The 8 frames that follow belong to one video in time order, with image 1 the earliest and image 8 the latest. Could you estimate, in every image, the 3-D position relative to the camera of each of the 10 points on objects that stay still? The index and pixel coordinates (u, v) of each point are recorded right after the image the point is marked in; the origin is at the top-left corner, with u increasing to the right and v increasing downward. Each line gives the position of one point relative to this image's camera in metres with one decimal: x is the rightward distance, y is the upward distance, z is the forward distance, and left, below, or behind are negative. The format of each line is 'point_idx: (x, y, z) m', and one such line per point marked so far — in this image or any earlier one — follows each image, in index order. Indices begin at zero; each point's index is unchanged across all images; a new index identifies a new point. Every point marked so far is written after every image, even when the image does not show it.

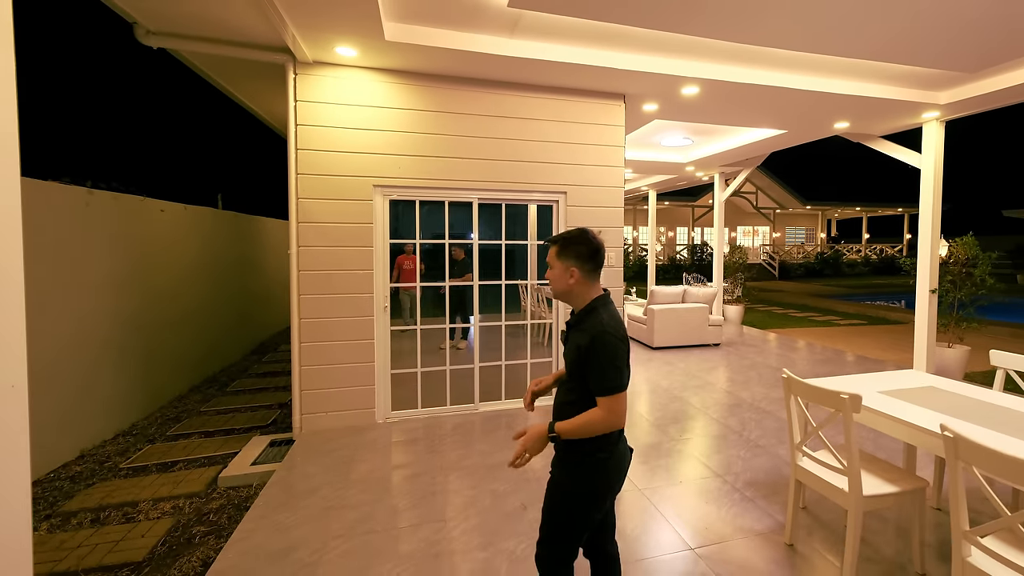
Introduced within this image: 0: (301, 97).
0: (-1.9, +1.7, +3.8) m
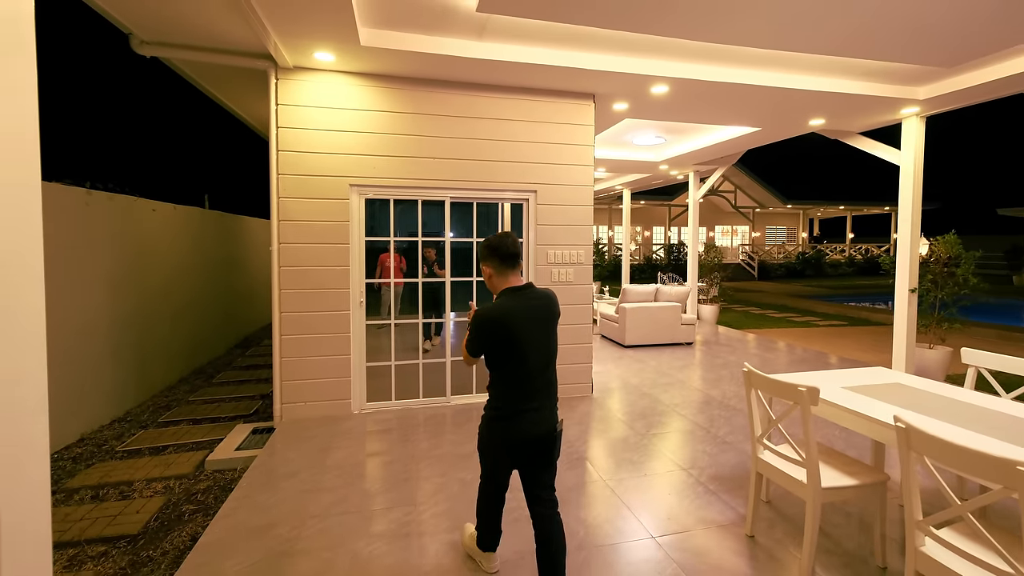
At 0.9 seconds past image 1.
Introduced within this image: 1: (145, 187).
0: (-2.1, +1.7, +3.9) m
1: (-4.3, +1.2, +5.0) m
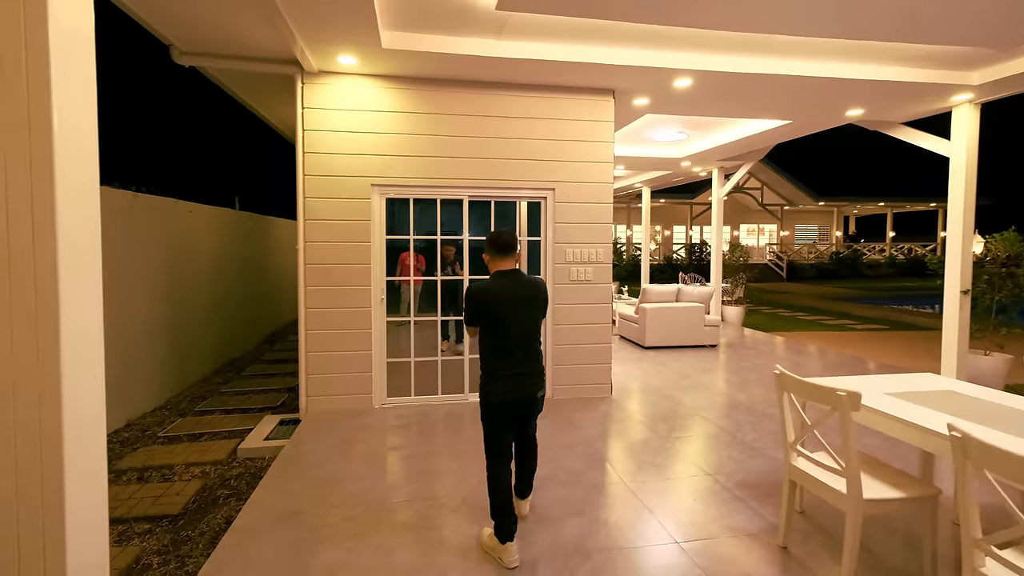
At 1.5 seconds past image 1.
0: (-1.9, +1.7, +4.1) m
1: (-4.0, +1.2, +5.3) m
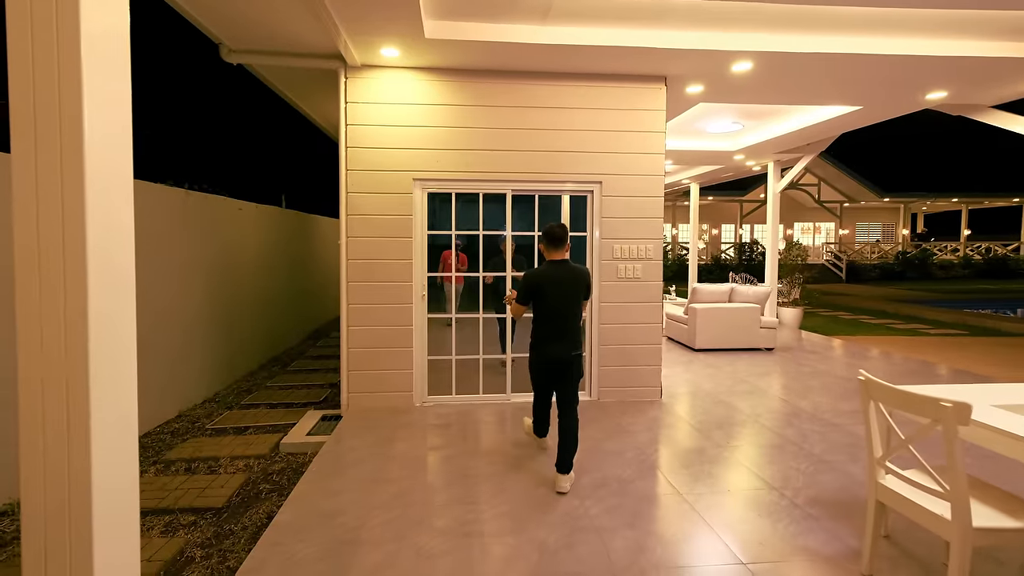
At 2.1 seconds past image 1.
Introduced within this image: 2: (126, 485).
0: (-1.5, +1.8, +4.1) m
1: (-3.5, +1.3, +5.4) m
2: (-1.1, -0.5, +1.2) m
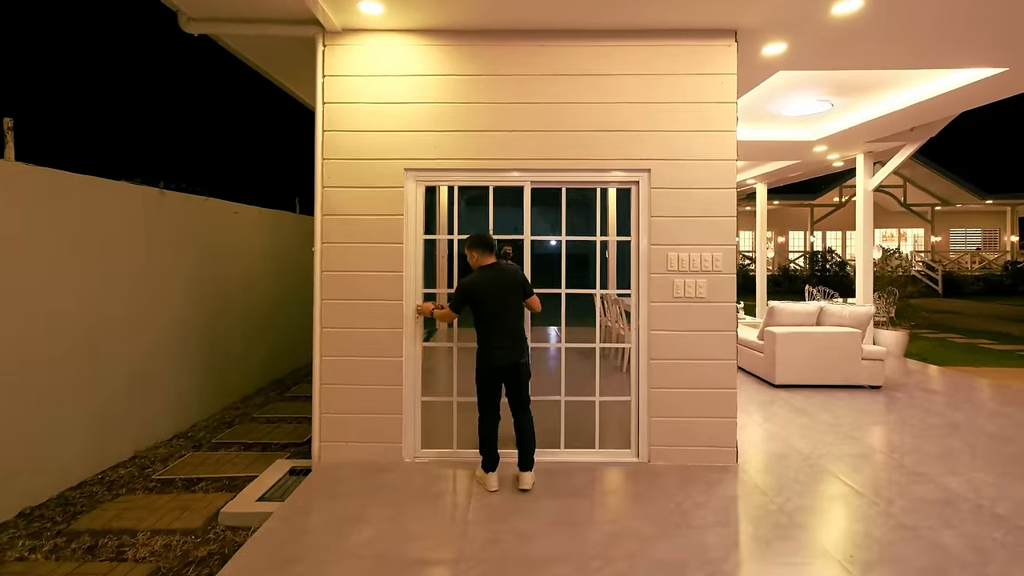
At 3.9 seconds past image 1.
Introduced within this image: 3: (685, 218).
0: (-1.4, +1.6, +3.2) m
1: (-3.2, +1.1, +4.8) m
2: (-1.2, -0.6, +0.3) m
3: (+1.3, +0.5, +3.3) m
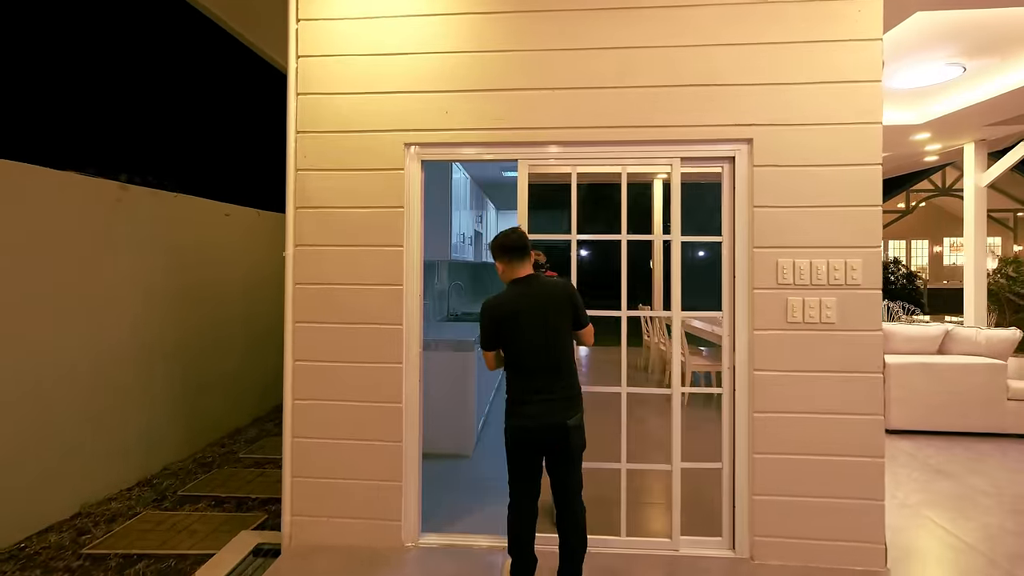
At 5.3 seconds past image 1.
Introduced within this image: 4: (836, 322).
0: (-1.1, +1.5, +2.4) m
1: (-2.9, +1.0, +4.1) m
2: (-1.2, -0.6, -0.6) m
3: (+1.6, +0.4, +2.3) m
4: (+1.7, -0.2, +2.3) m
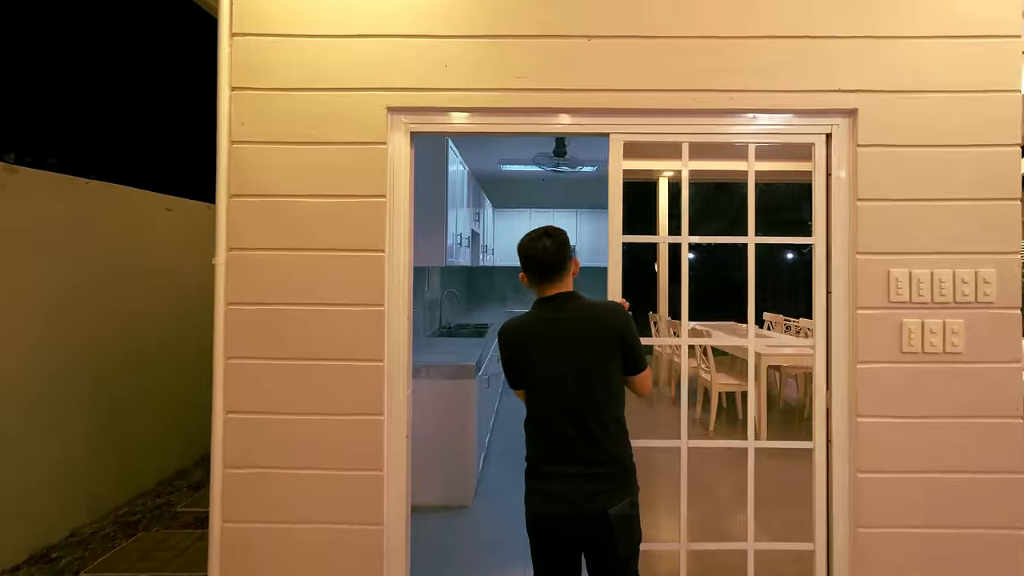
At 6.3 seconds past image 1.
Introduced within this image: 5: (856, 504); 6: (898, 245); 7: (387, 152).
0: (-1.0, +1.5, +1.8) m
1: (-2.9, +0.9, +3.3) m
2: (-0.9, -0.7, -1.3) m
3: (+1.7, +0.3, +1.7) m
4: (+1.8, -0.3, +1.7) m
5: (+1.4, -0.9, +1.8) m
6: (+1.6, +0.2, +1.7) m
7: (-0.5, +0.5, +1.8) m
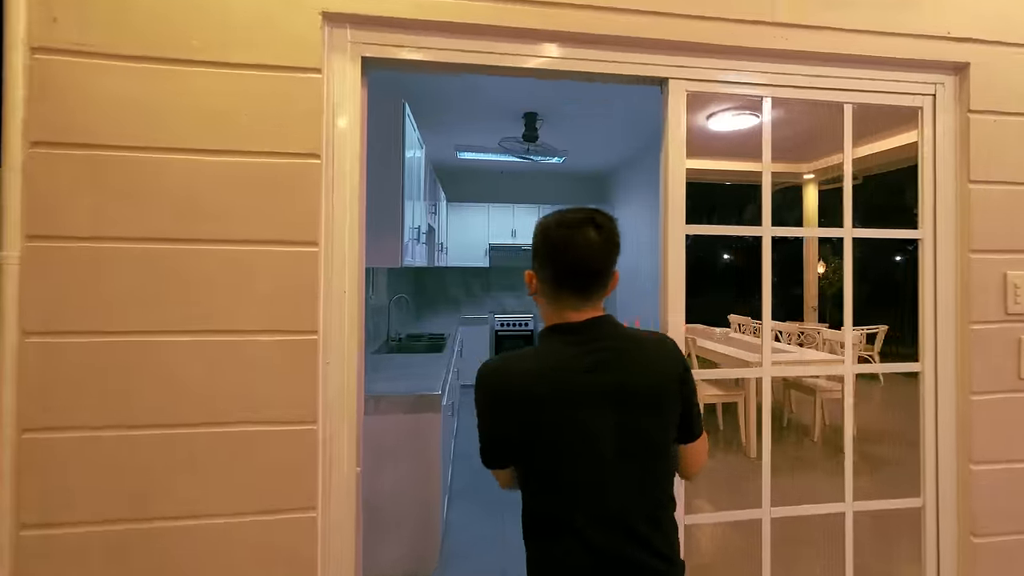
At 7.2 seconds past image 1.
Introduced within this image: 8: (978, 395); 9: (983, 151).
0: (-1.0, +1.4, +1.0) m
1: (-3.0, +0.8, +2.3) m
2: (-0.4, -0.7, -2.0) m
3: (+1.7, +0.3, +1.4) m
4: (+1.9, -0.3, +1.4) m
5: (+1.4, -0.9, +1.4) m
6: (+1.6, +0.2, +1.4) m
7: (-0.4, +0.5, +1.1) m
8: (+1.5, -0.3, +1.4) m
9: (+1.5, +0.4, +1.3) m
